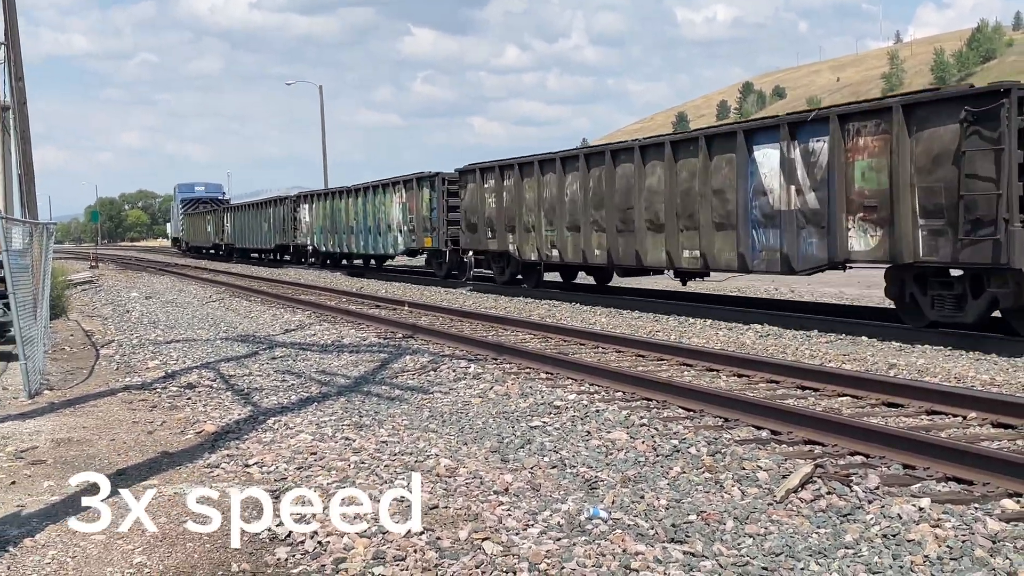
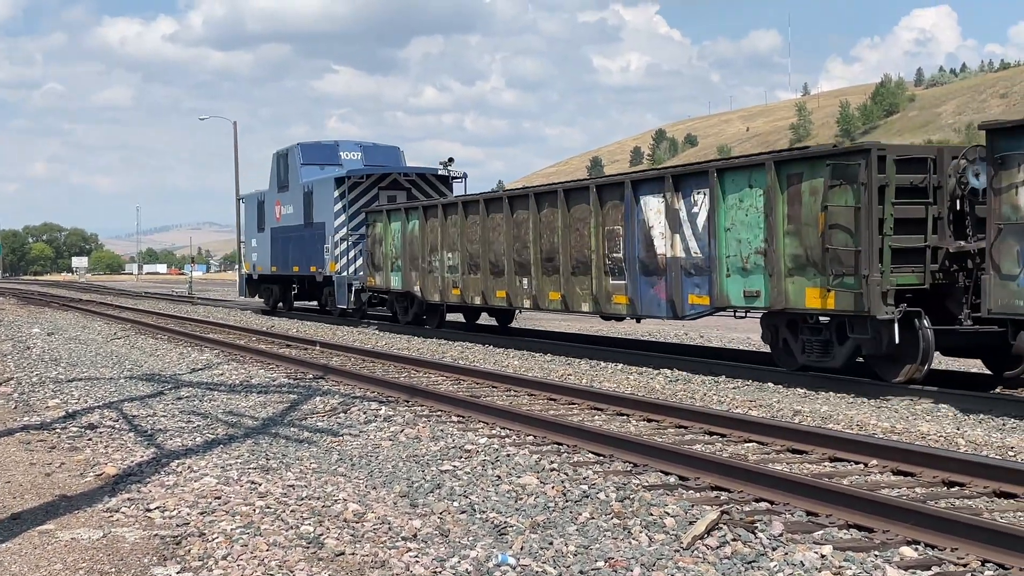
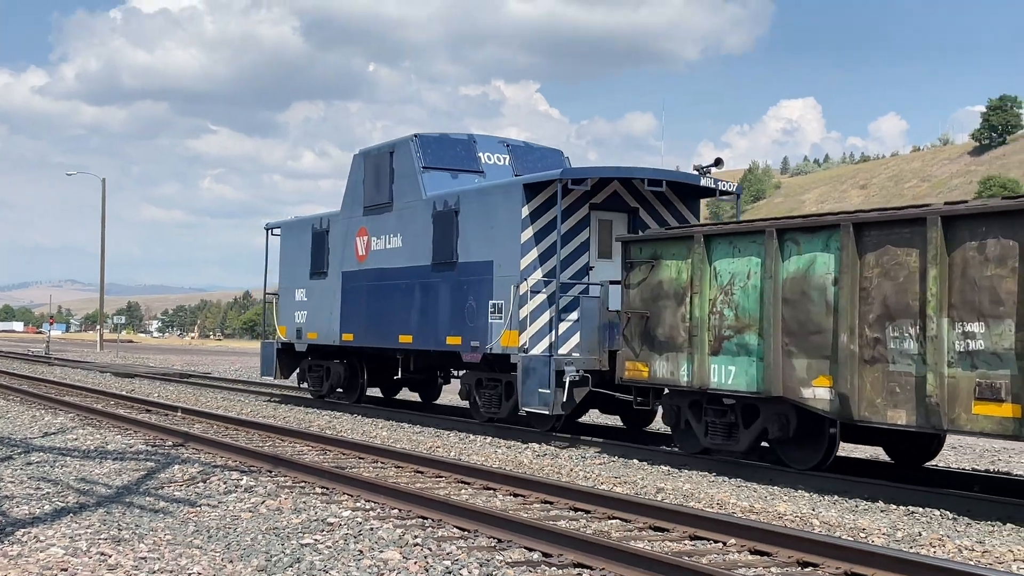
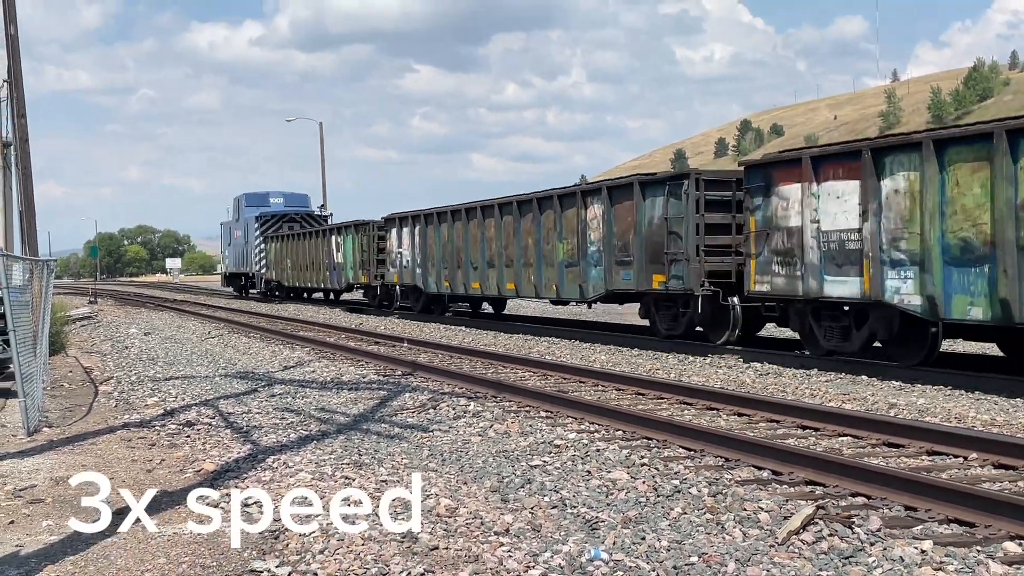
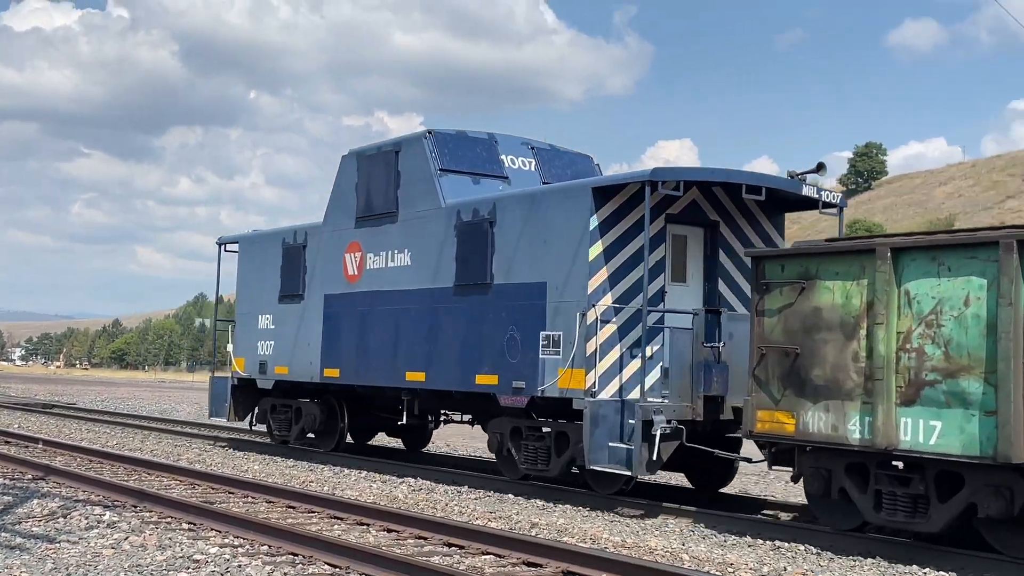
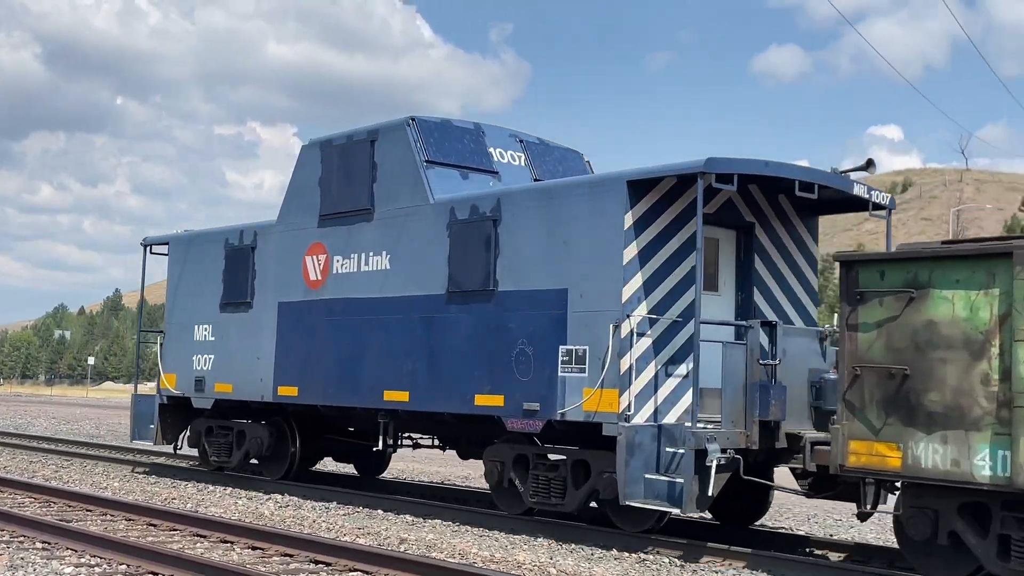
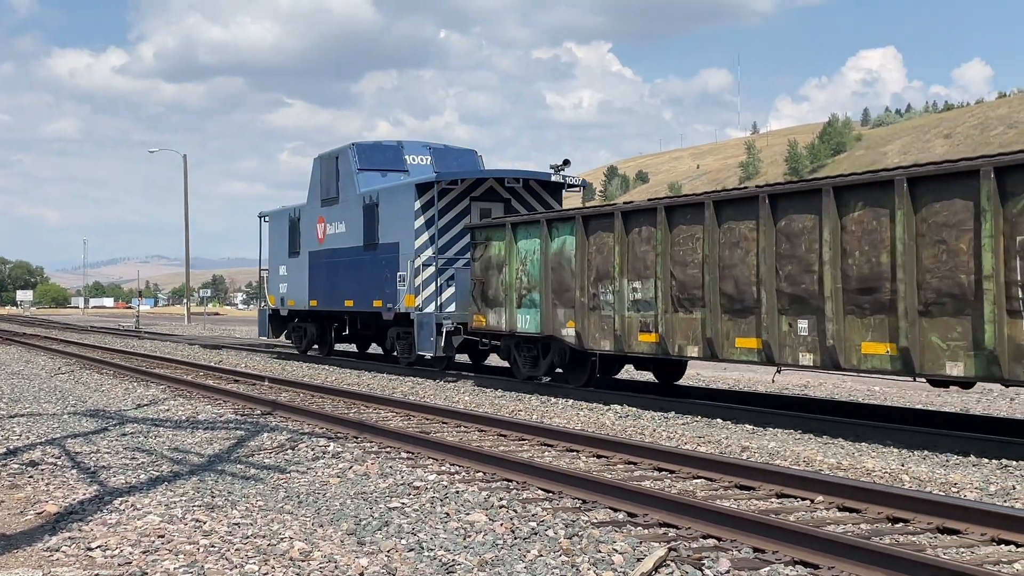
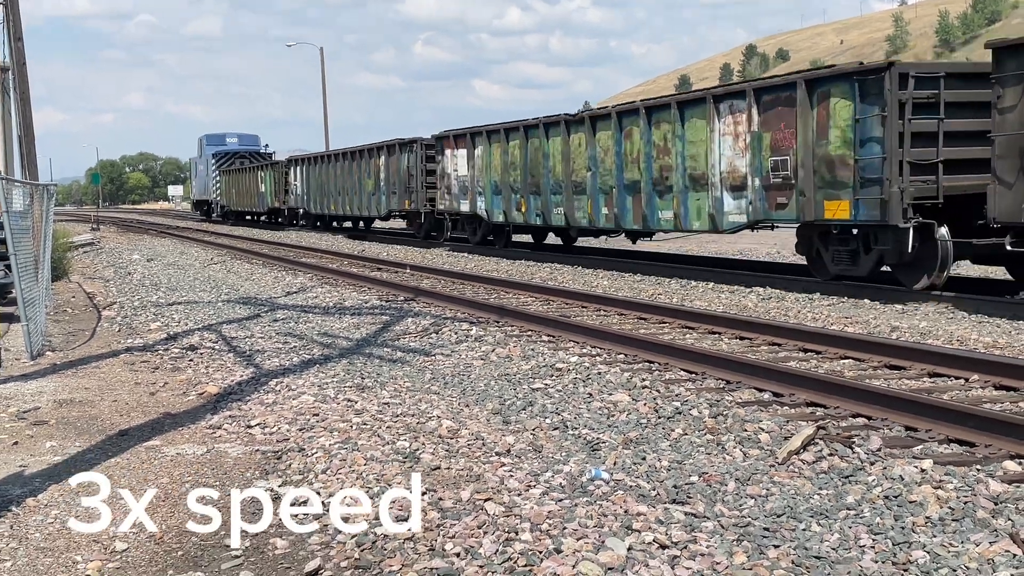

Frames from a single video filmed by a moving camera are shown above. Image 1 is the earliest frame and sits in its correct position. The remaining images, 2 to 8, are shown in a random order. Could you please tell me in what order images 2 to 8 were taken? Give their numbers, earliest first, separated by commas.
8, 4, 2, 7, 3, 5, 6
